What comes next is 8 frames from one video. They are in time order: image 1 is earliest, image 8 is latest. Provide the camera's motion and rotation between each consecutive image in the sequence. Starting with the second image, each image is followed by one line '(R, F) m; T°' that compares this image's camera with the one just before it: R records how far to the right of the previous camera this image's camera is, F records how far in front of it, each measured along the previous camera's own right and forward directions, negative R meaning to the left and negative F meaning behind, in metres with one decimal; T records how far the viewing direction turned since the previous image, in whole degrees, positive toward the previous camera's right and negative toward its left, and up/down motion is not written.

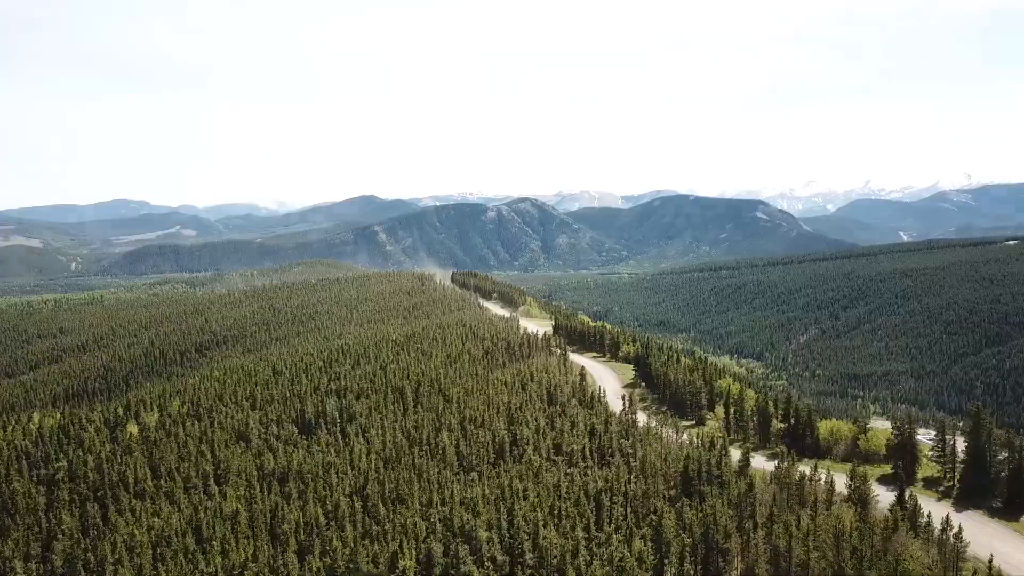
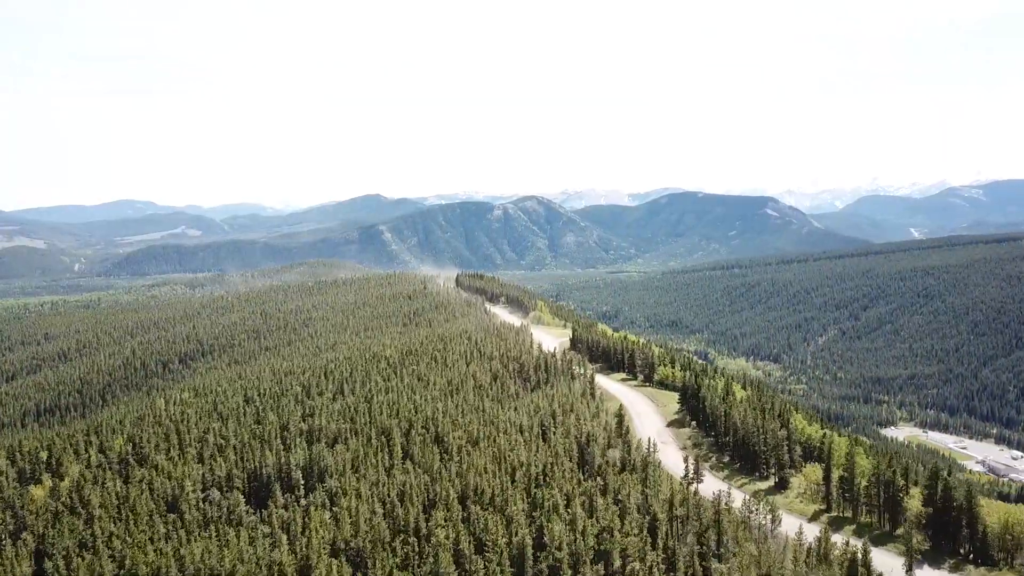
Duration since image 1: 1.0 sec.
(-1.0, +15.9) m; -1°
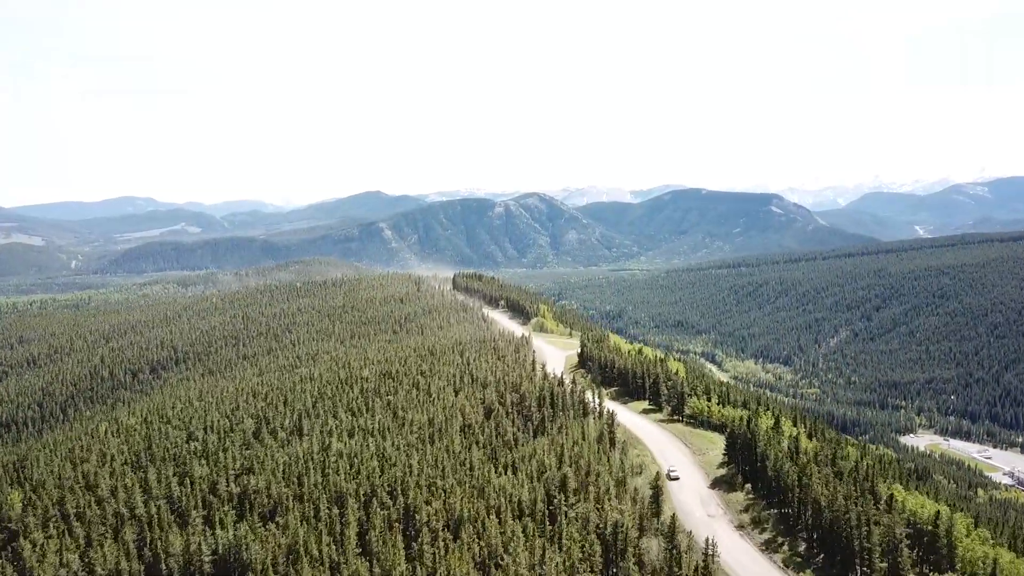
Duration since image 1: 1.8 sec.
(+0.4, +15.1) m; 0°
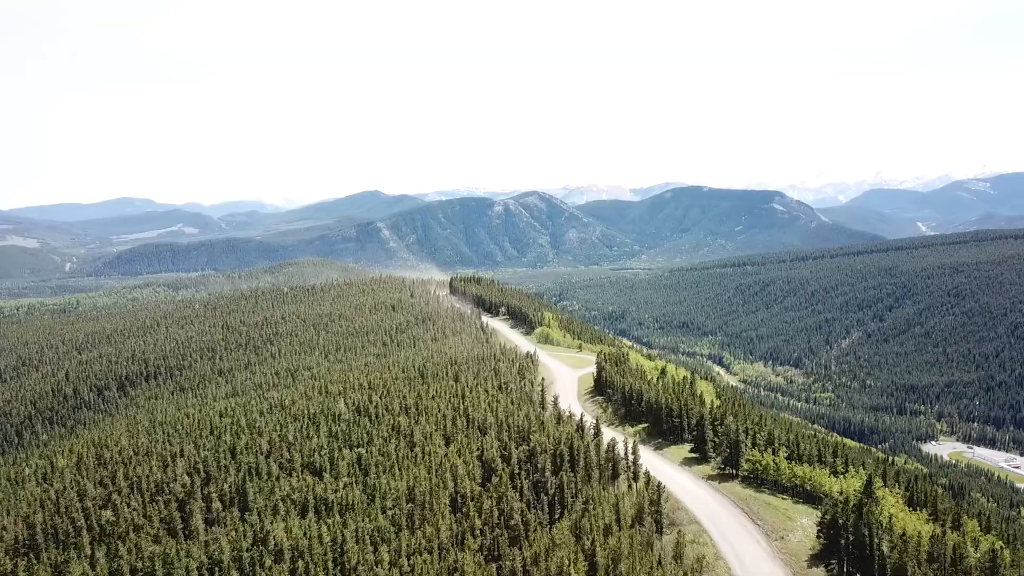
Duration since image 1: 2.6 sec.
(-0.5, +15.1) m; 0°
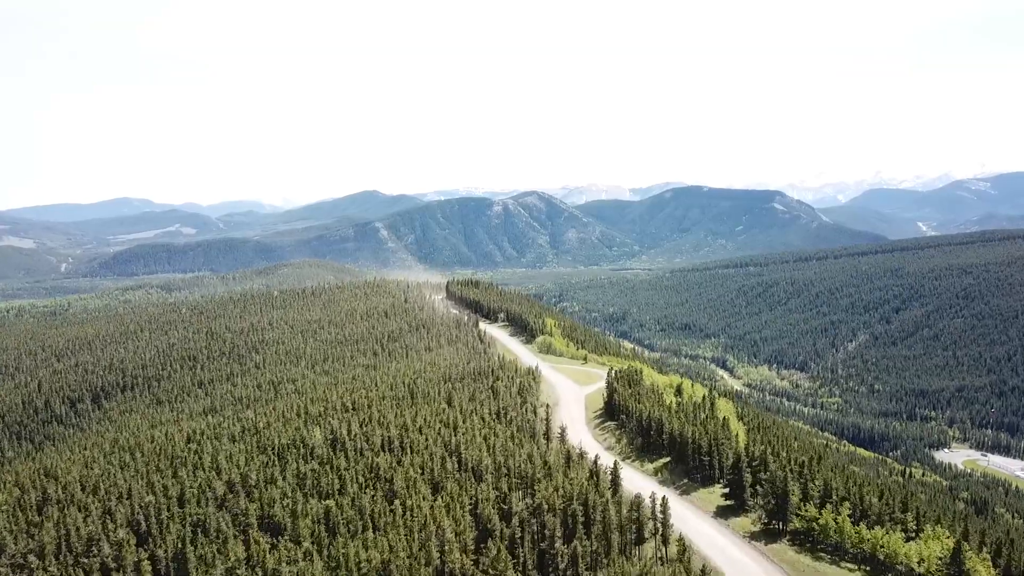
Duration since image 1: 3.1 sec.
(-0.1, +9.3) m; 0°
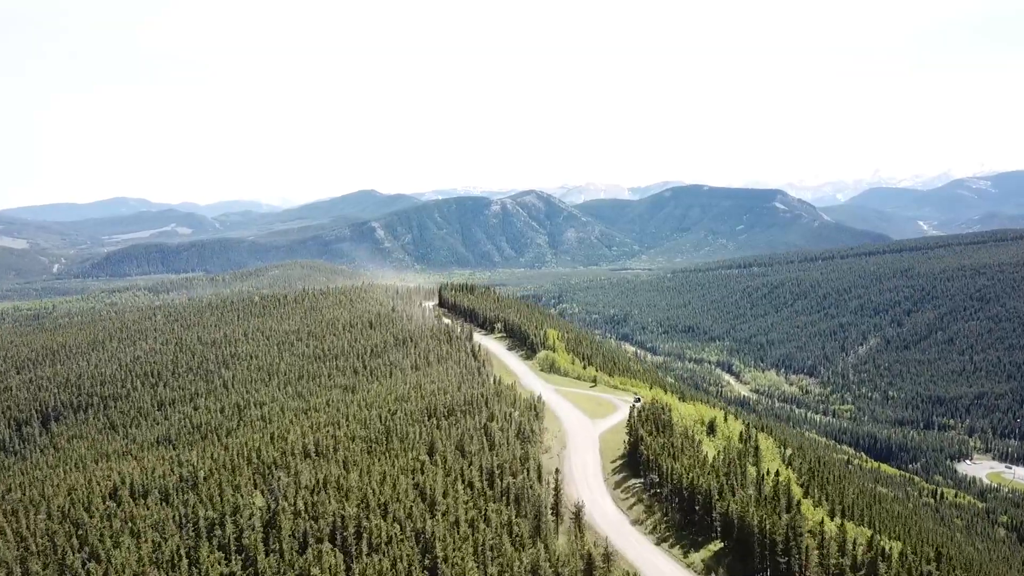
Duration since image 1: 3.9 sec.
(+0.1, +15.3) m; 0°
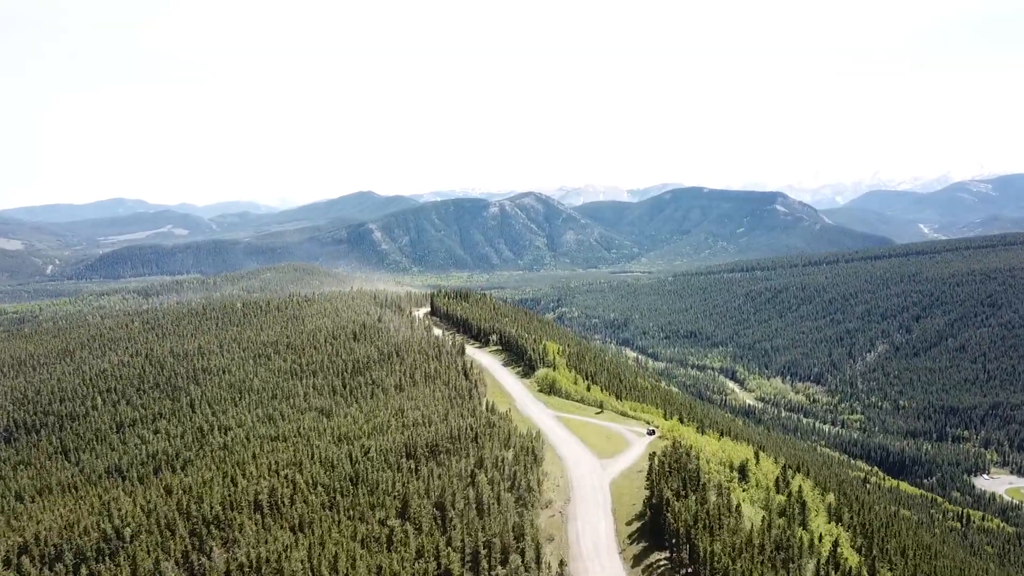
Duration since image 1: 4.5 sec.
(+0.5, +11.7) m; 0°
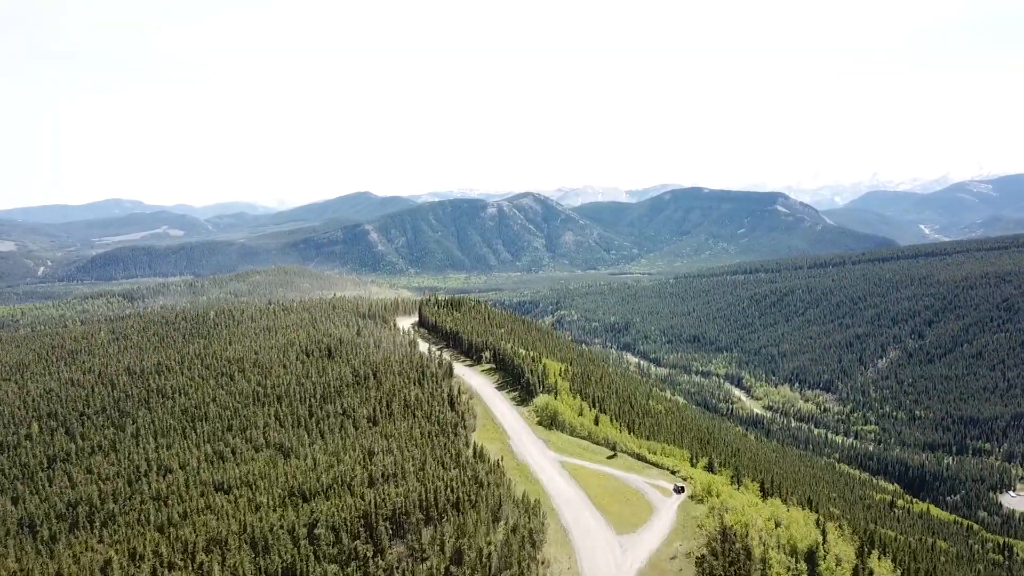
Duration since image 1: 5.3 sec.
(+0.6, +15.6) m; 0°
